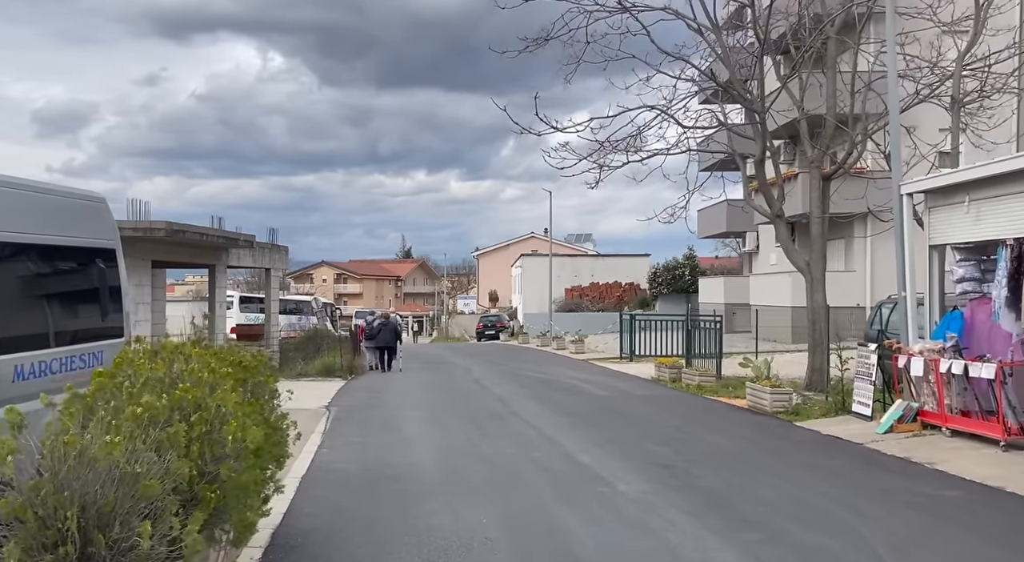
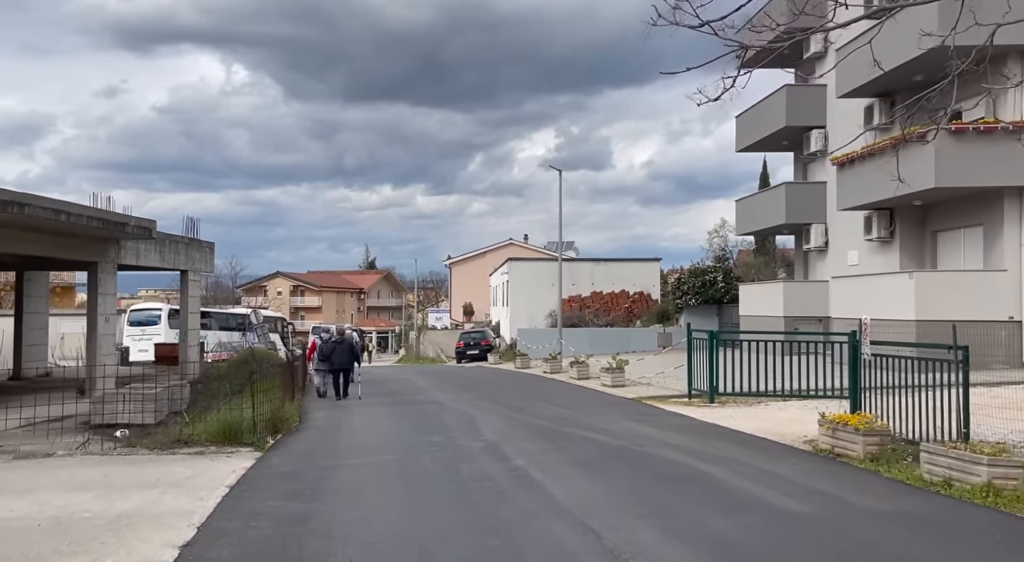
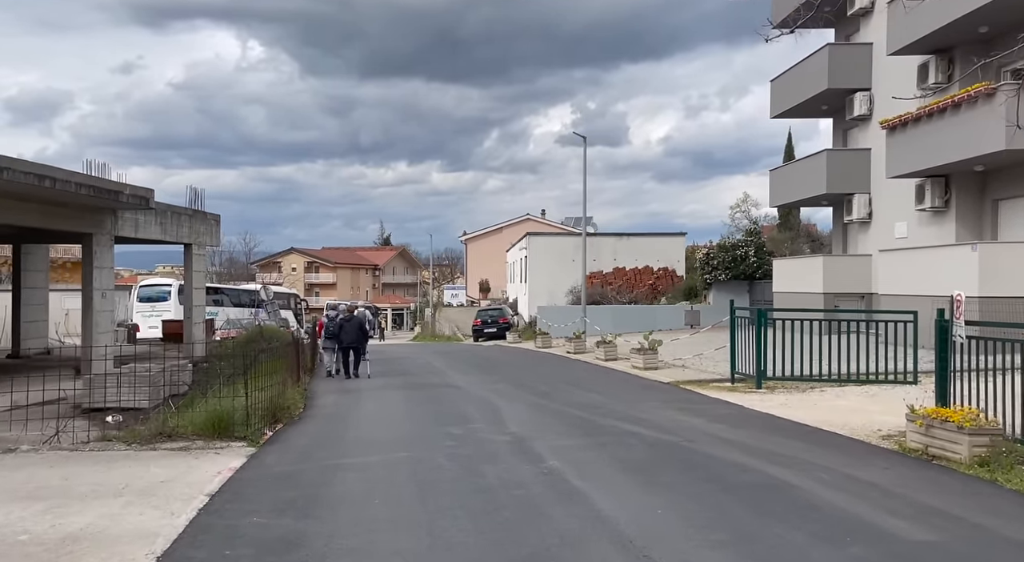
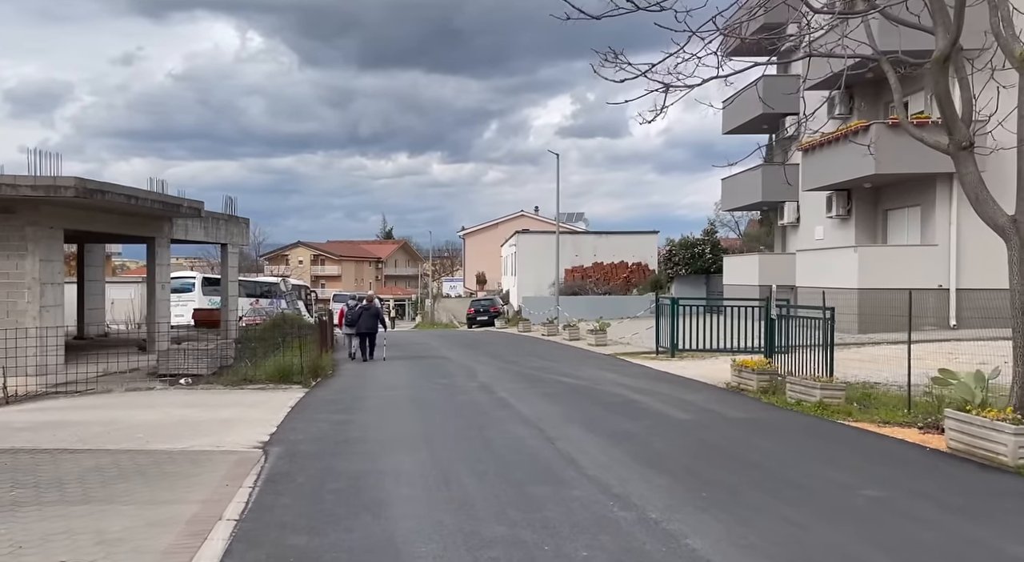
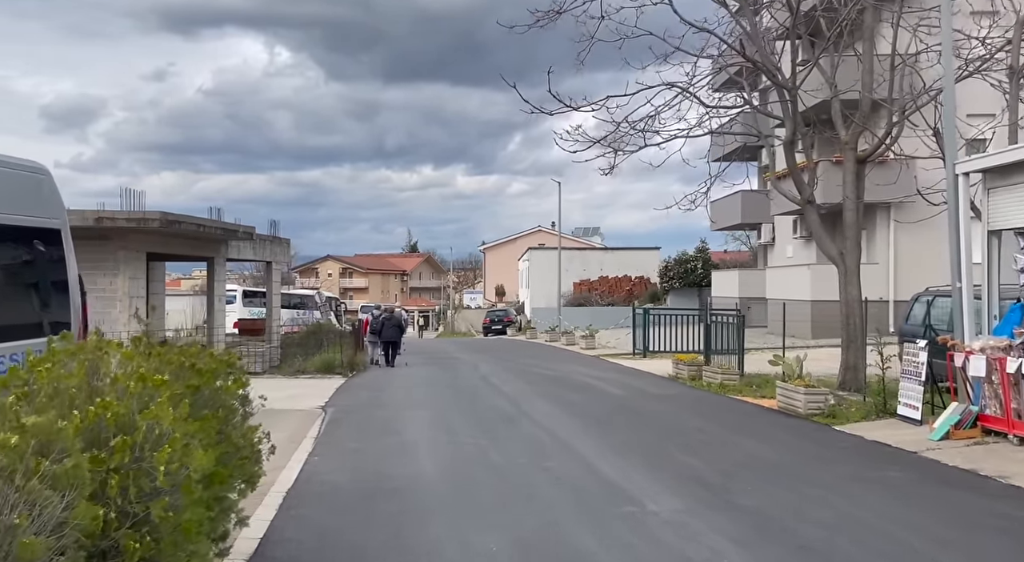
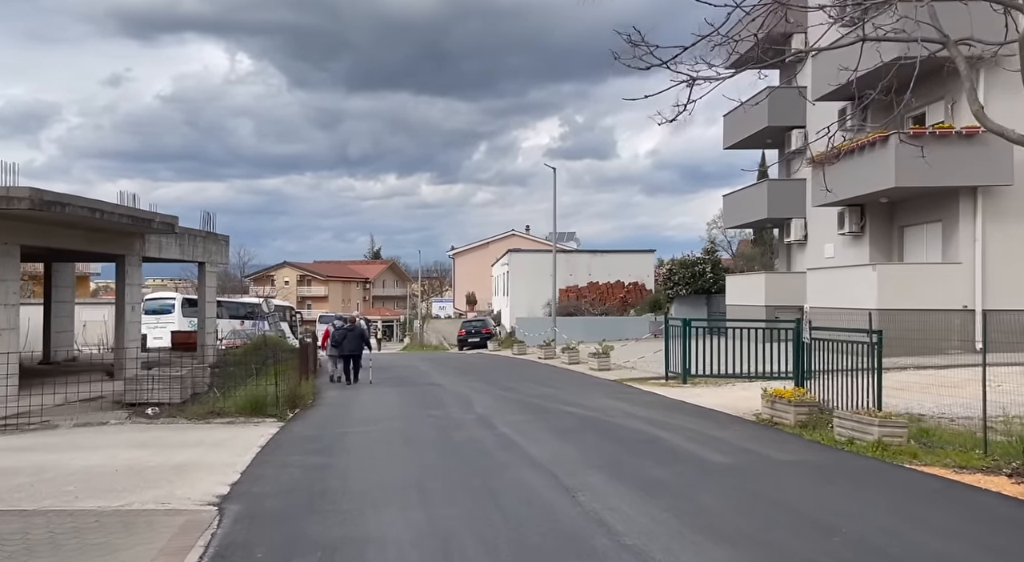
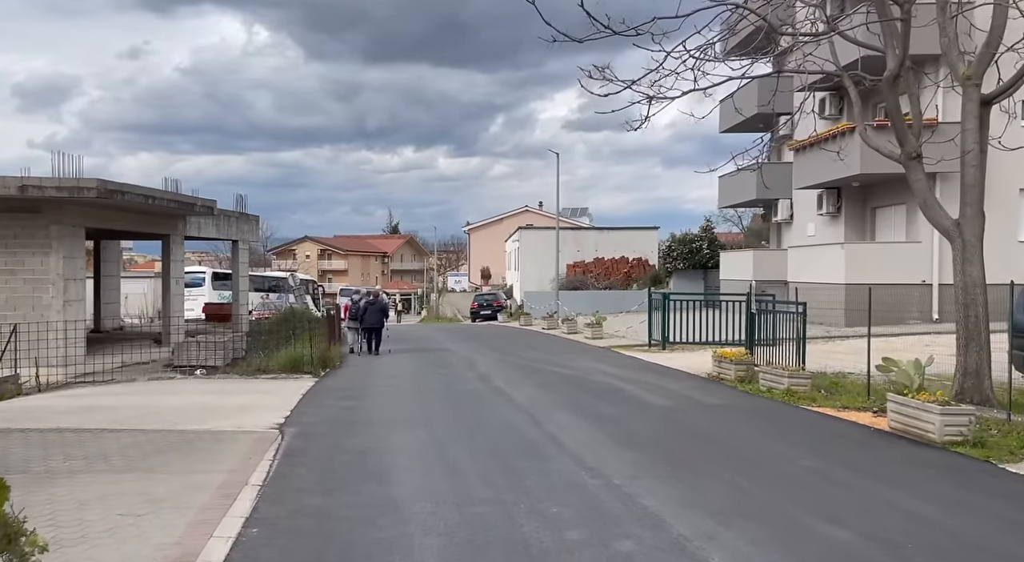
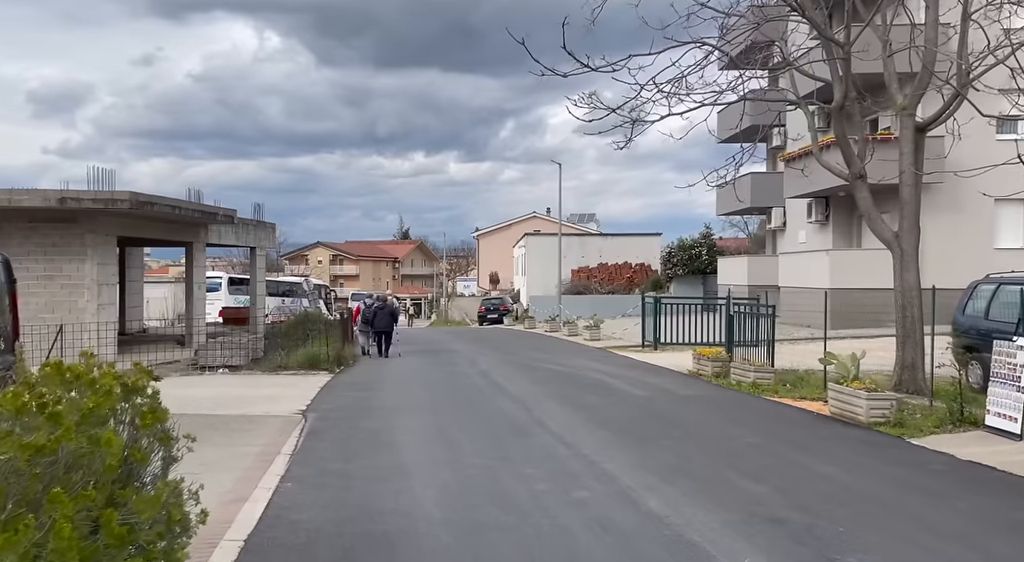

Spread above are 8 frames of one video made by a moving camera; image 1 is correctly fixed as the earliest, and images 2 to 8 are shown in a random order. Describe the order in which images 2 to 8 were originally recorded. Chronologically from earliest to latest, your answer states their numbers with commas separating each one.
5, 8, 7, 4, 6, 2, 3
